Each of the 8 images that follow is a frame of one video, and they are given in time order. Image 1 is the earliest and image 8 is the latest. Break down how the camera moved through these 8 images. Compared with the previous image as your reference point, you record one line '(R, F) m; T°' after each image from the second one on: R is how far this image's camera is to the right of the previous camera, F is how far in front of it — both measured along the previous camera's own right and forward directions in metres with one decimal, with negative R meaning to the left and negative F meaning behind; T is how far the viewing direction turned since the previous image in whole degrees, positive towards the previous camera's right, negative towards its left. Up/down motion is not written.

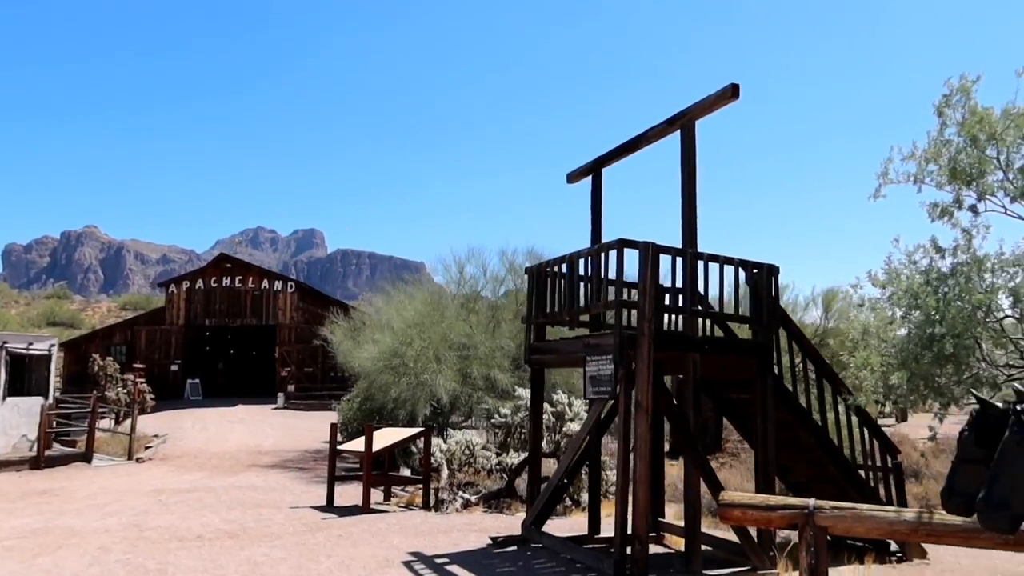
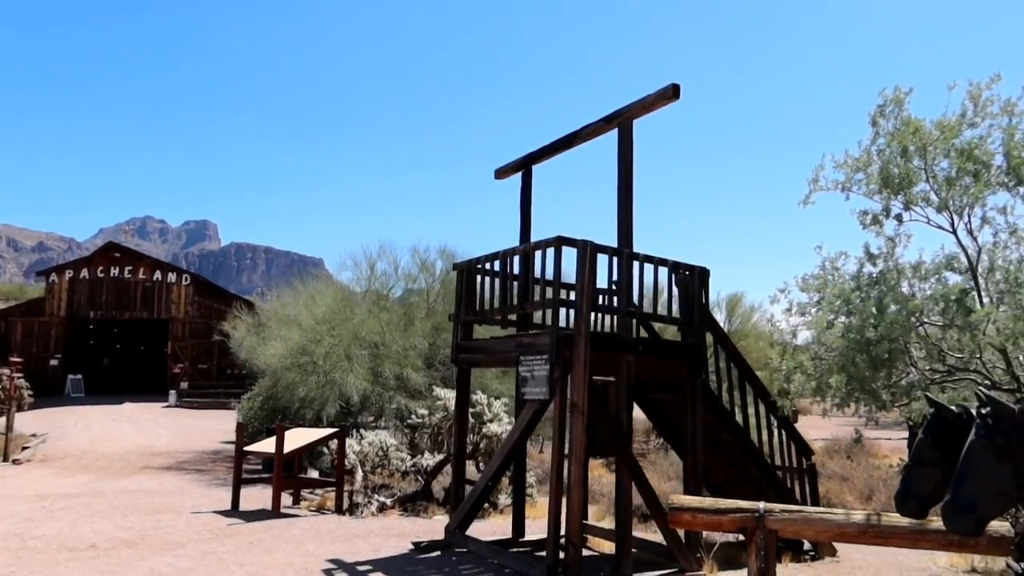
(+0.2, +0.3) m; +4°
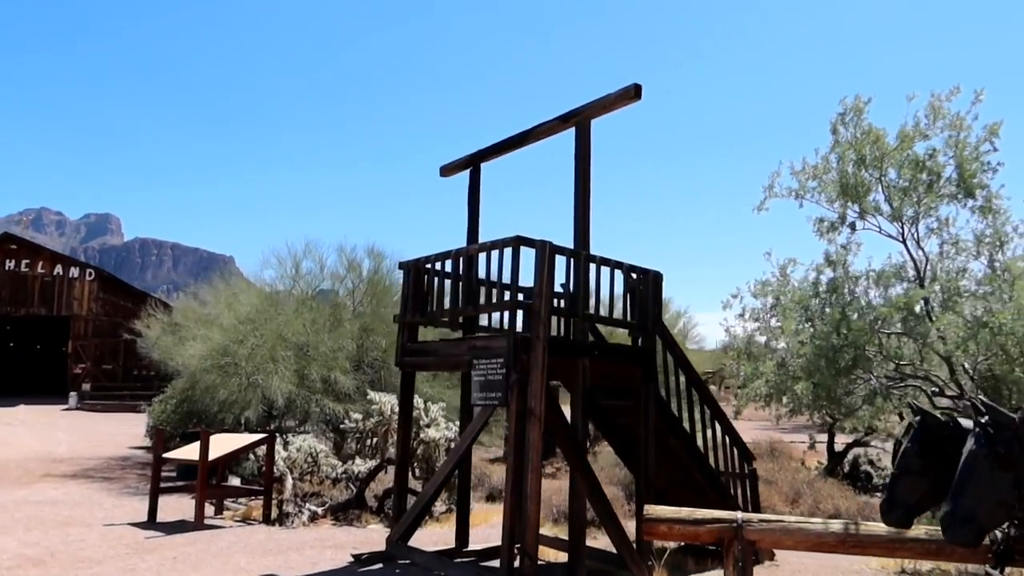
(+0.2, +0.3) m; +3°
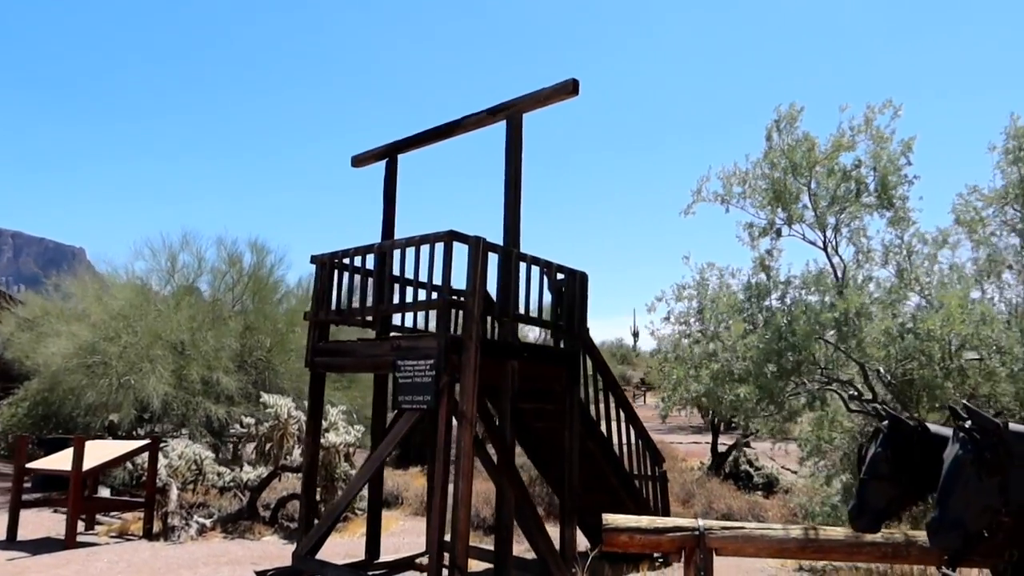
(+0.3, +0.4) m; +5°
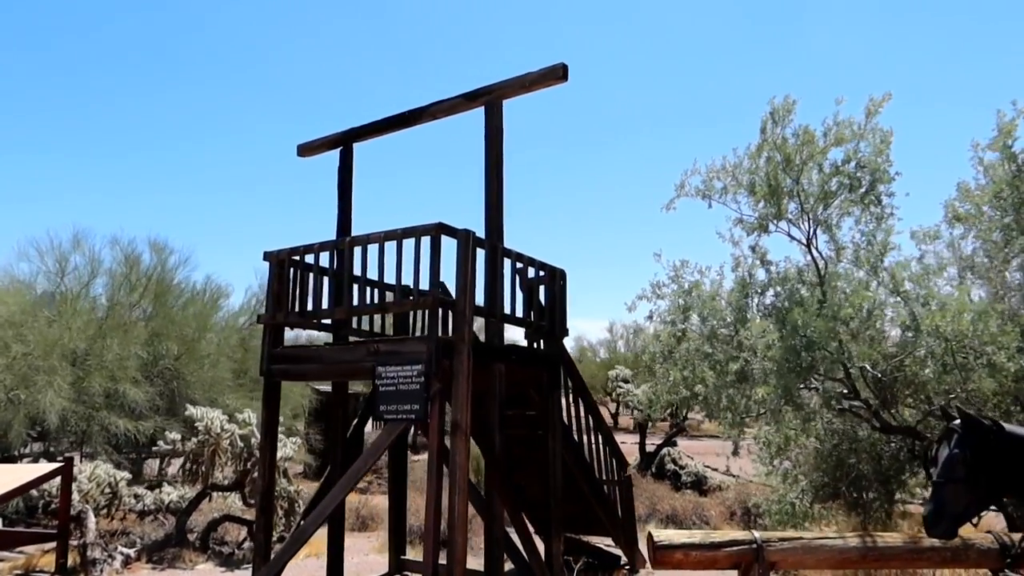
(+0.4, +0.8) m; 0°
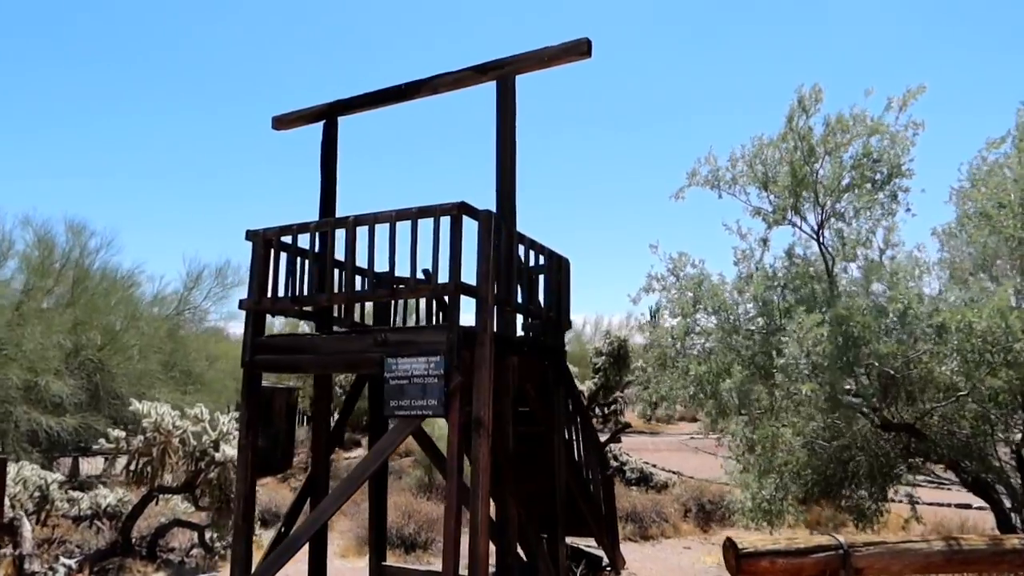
(+0.3, +0.7) m; -2°
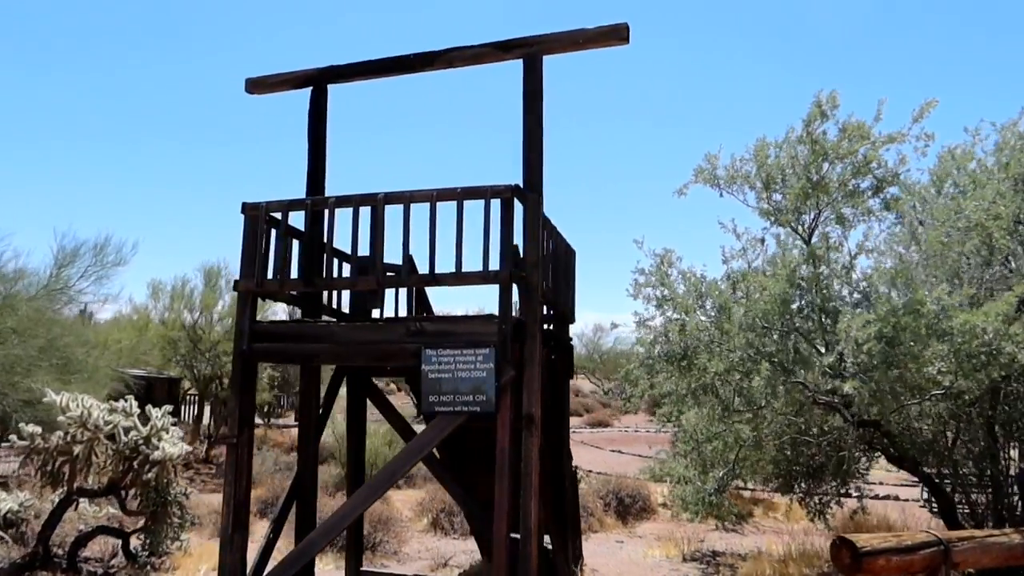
(+0.4, +0.6) m; -1°
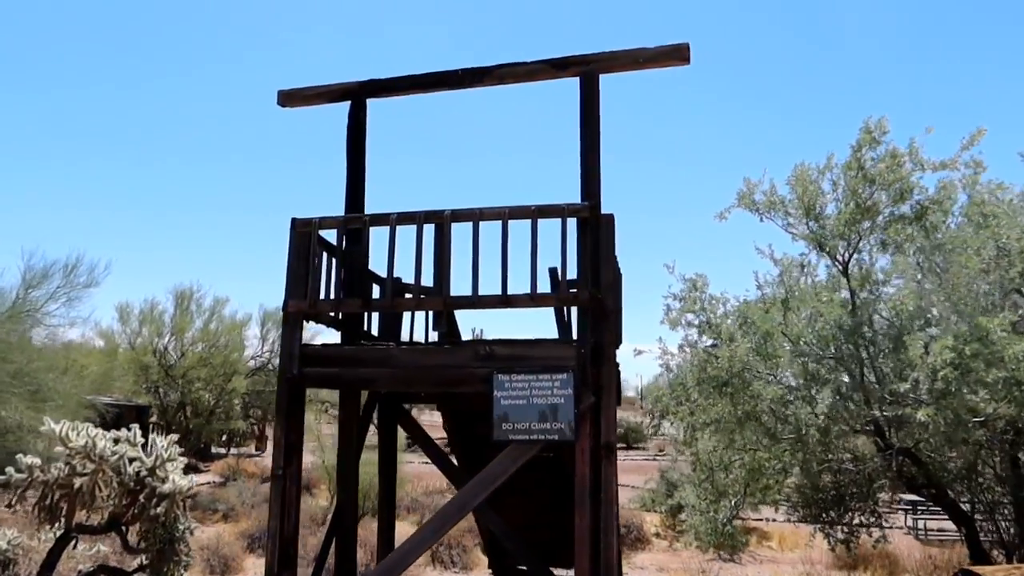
(-0.4, +0.3) m; -1°
